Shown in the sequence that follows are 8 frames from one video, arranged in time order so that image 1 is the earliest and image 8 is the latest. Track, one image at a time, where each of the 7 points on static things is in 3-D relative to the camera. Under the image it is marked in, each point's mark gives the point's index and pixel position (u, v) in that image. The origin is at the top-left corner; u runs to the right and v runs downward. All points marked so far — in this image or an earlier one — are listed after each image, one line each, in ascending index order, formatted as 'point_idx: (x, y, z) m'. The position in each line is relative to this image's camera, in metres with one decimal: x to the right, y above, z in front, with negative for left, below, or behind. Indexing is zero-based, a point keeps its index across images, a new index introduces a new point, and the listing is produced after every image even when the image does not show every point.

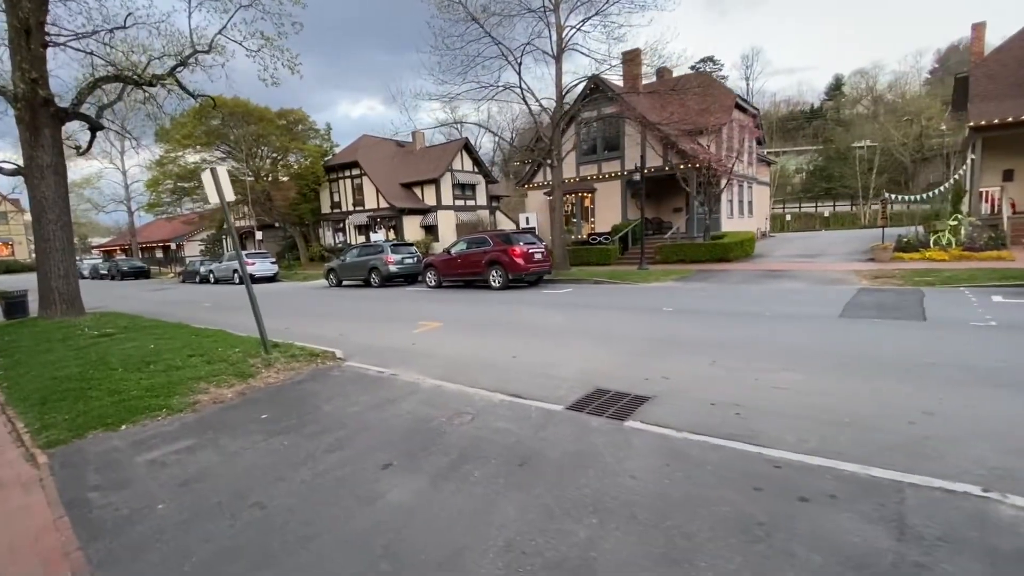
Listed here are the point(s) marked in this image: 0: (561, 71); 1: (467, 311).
0: (+2.0, +8.9, +19.8) m
1: (-1.2, -0.6, +12.4) m
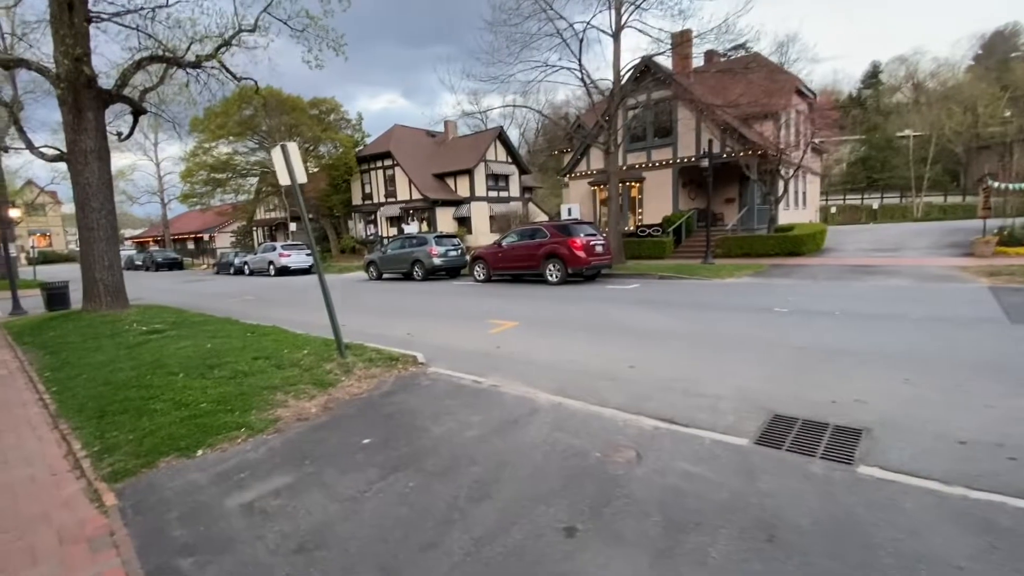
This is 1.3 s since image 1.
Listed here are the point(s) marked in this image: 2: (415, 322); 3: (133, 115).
0: (+4.1, +9.1, +18.4) m
1: (+0.6, -0.5, +11.3) m
2: (-2.2, -0.8, +10.9) m
3: (-11.3, +5.2, +14.3) m
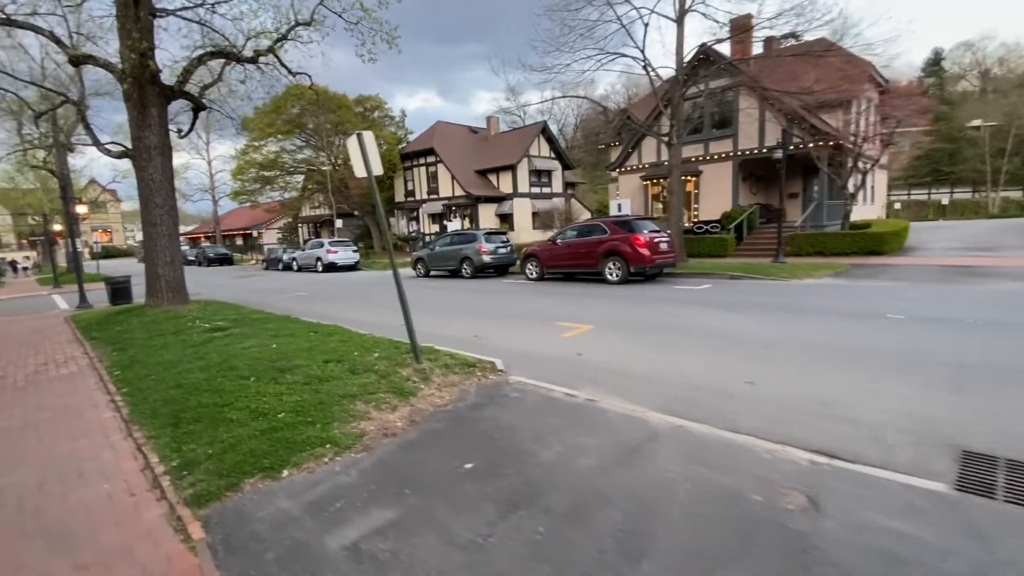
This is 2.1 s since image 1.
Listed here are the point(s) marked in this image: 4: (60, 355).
0: (+6.2, +9.1, +17.4) m
1: (+2.1, -0.5, +10.6) m
2: (-0.8, -0.7, +10.4) m
3: (-9.5, +5.3, +14.4) m
4: (-8.4, -1.2, +8.9) m
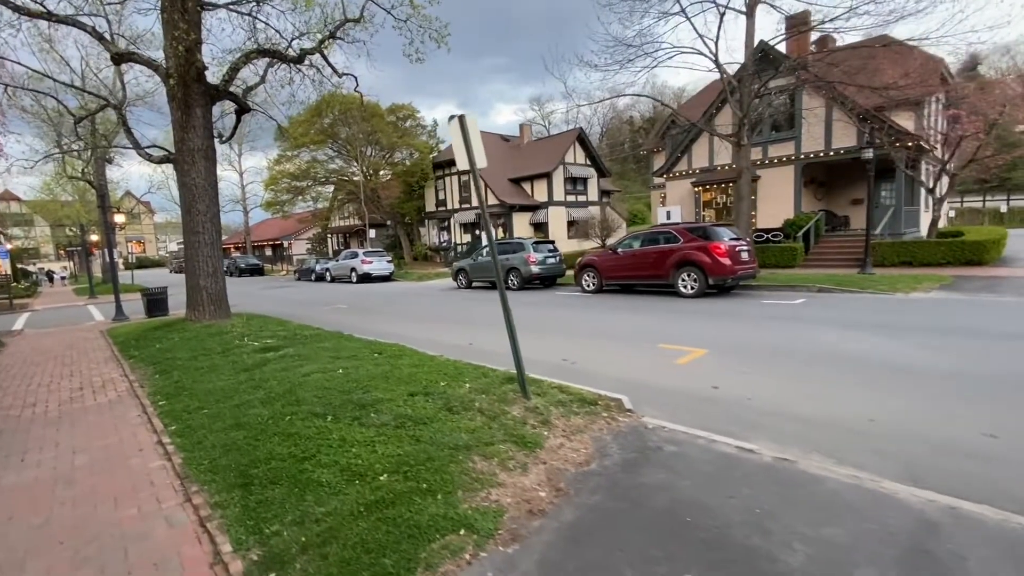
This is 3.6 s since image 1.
0: (+8.0, +8.7, +16.1) m
1: (+3.6, -0.8, +9.3) m
2: (+0.8, -1.0, +9.1) m
3: (-7.7, +5.0, +13.6) m
4: (-6.9, -1.5, +8.0) m
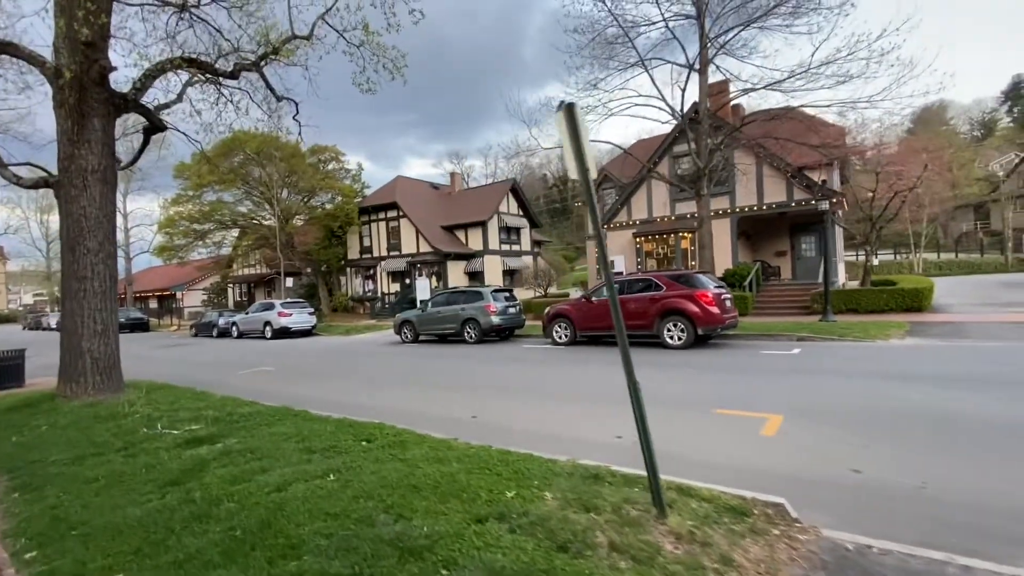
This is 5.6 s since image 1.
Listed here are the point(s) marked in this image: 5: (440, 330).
0: (+6.7, +7.0, +16.6) m
1: (+3.7, -1.7, +8.2) m
2: (+1.0, -1.9, +7.5) m
3: (-8.3, +3.6, +11.0) m
4: (-6.3, -2.2, +5.0) m
5: (-2.7, -1.6, +17.9) m
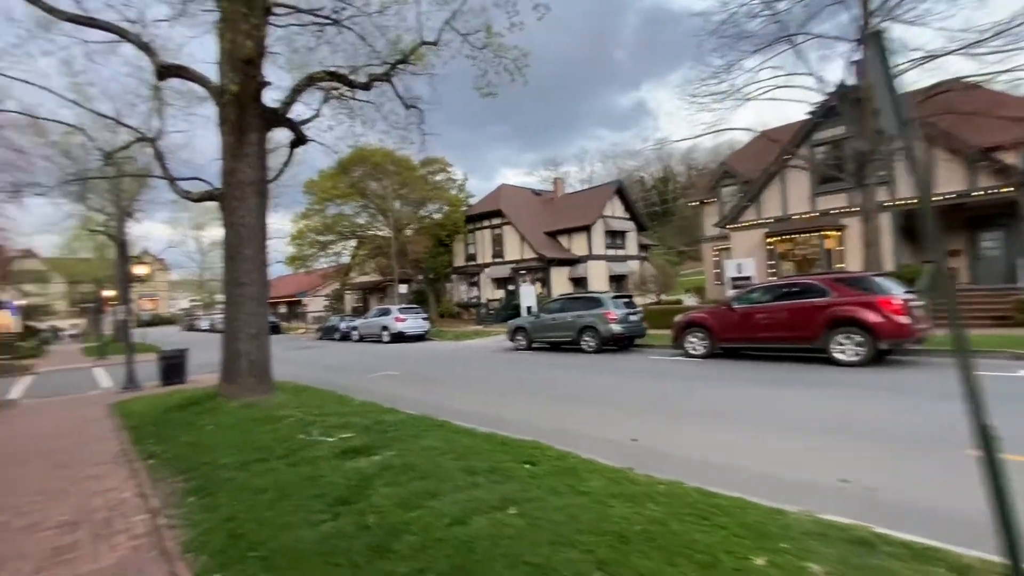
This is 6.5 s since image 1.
0: (+10.5, +6.8, +14.3) m
1: (+6.0, -1.8, +6.5) m
2: (+3.2, -2.0, +6.3) m
3: (-5.3, +3.4, +11.6) m
4: (-4.5, -2.3, +5.2) m
5: (+1.6, -1.8, +17.3) m
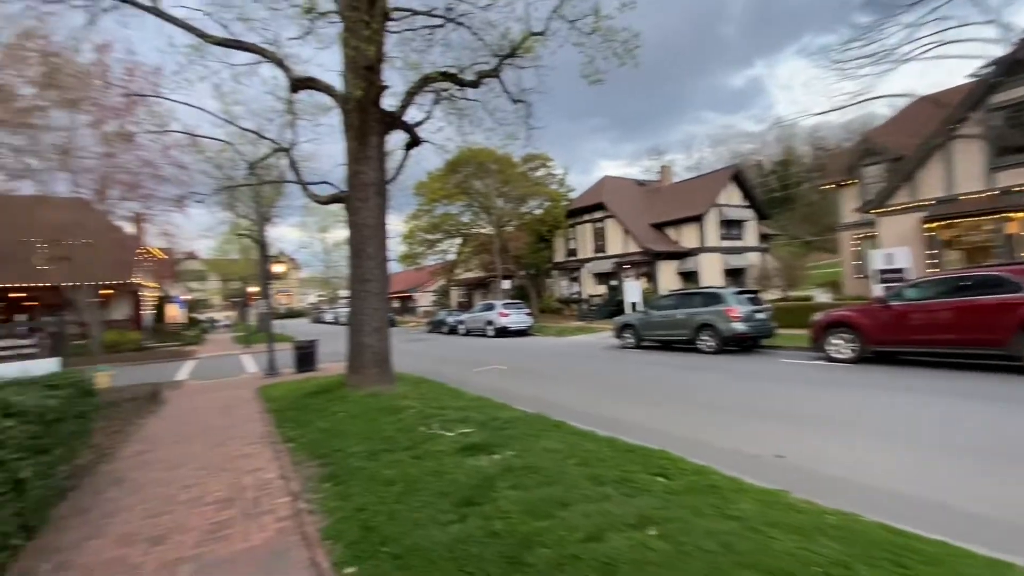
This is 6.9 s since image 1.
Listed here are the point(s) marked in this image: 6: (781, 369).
0: (+13.4, +7.0, +11.5) m
1: (+7.4, -1.7, +4.8) m
2: (+4.7, -1.9, +5.2) m
3: (-2.6, +3.5, +12.0) m
4: (-3.1, -2.2, +5.7) m
5: (+5.3, -1.6, +16.2) m
6: (+6.4, -2.0, +11.5) m
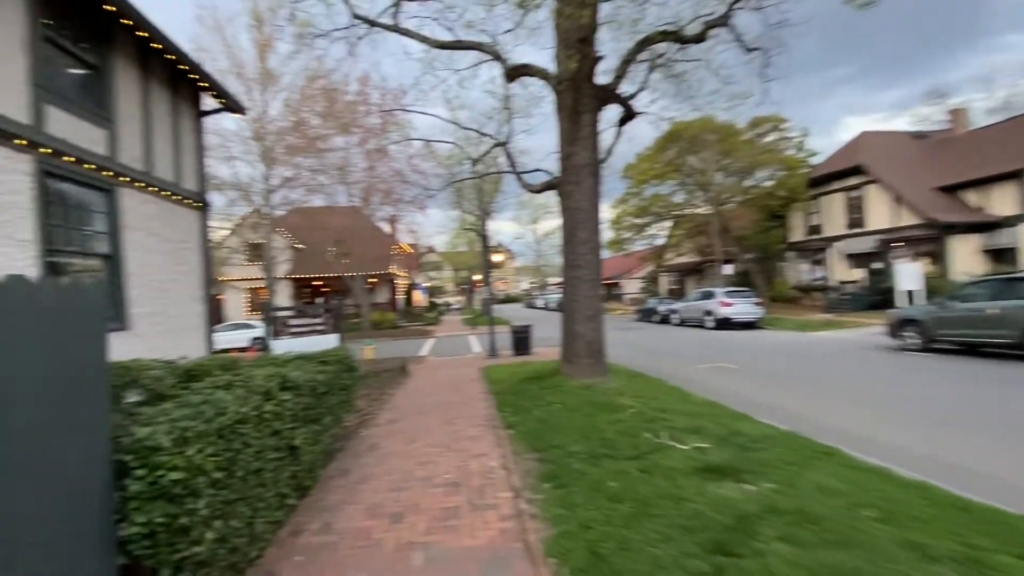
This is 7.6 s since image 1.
0: (+16.9, +7.3, +4.0) m
1: (+8.8, -1.6, +0.6) m
2: (+6.4, -1.8, +2.1) m
3: (+2.6, +3.9, +11.2) m
4: (-0.4, -2.1, +5.7) m
5: (+11.5, -1.2, +11.9) m
6: (+10.6, -1.7, +7.1) m
